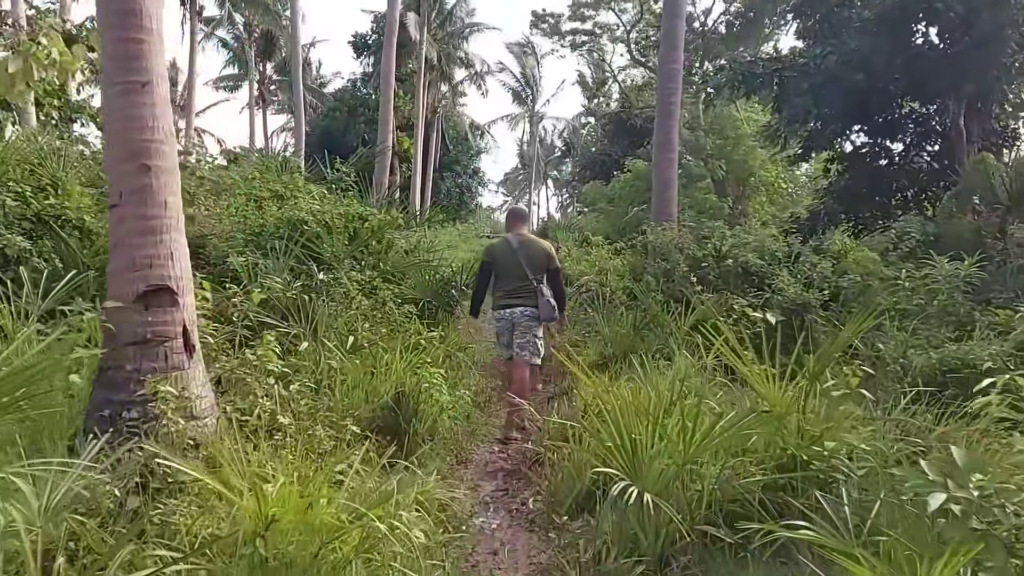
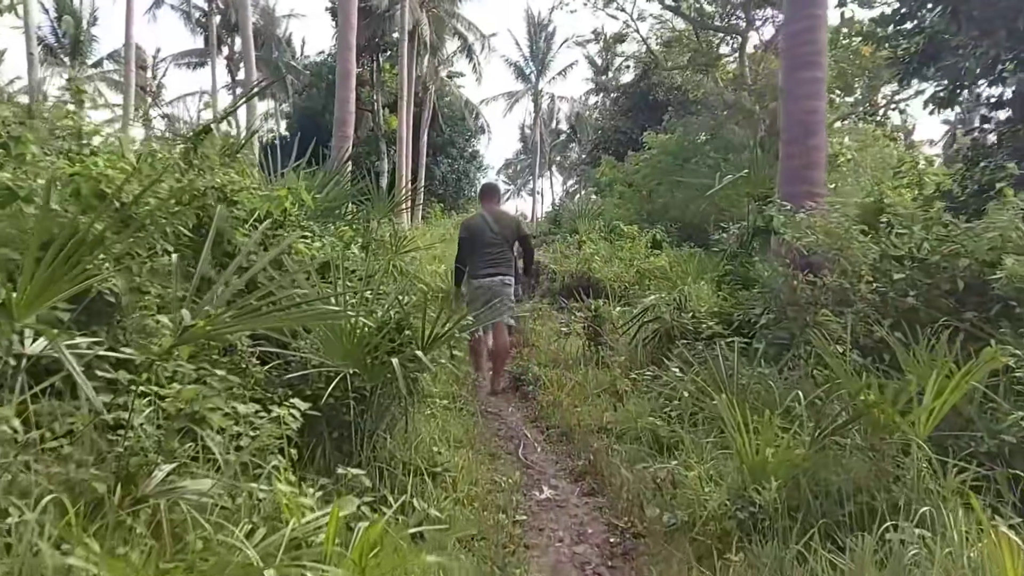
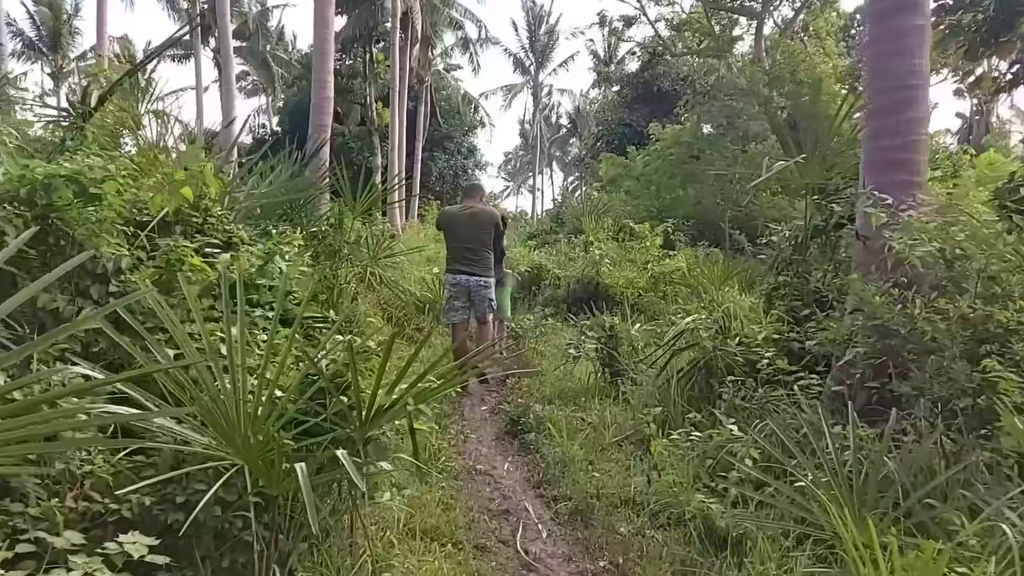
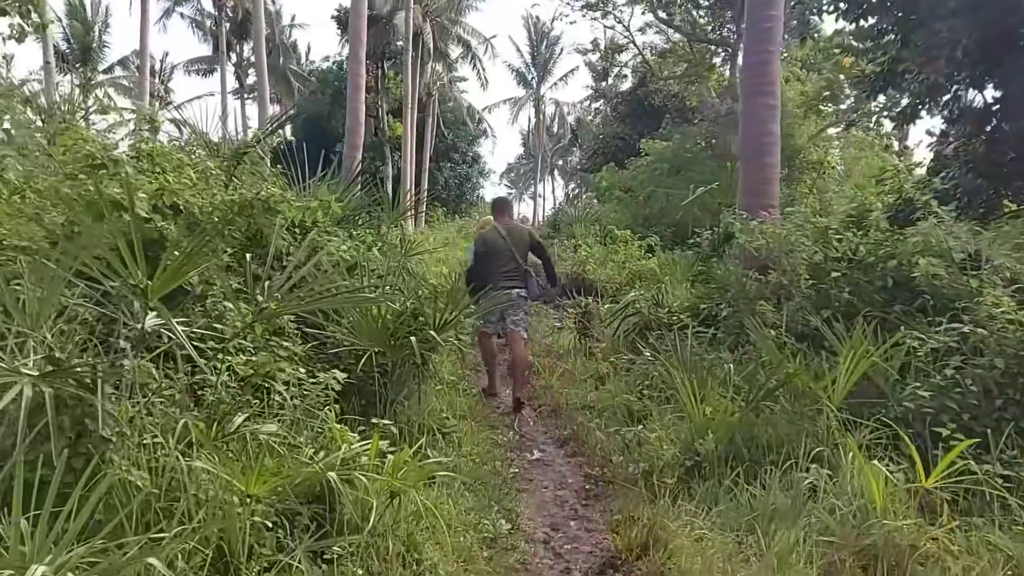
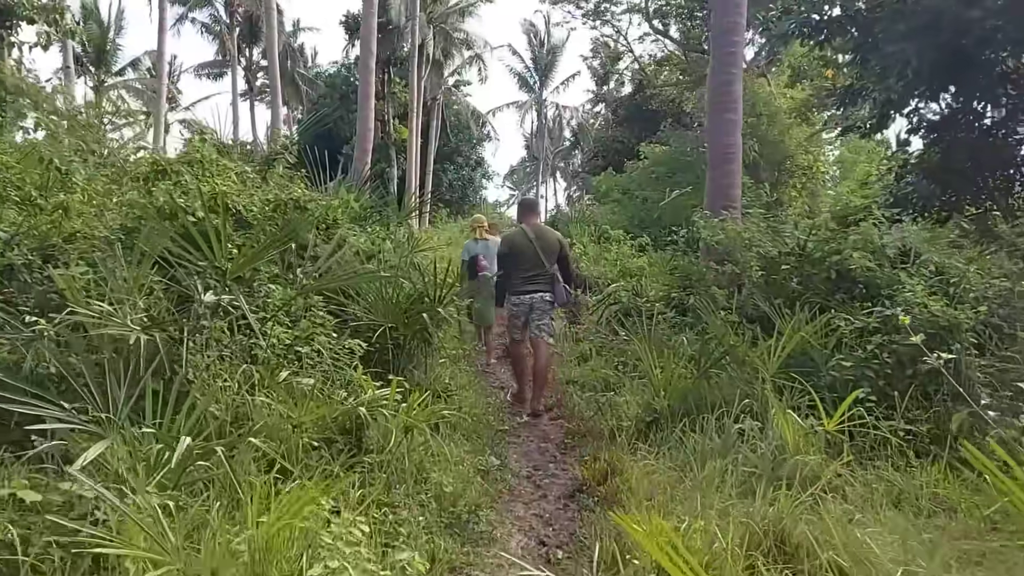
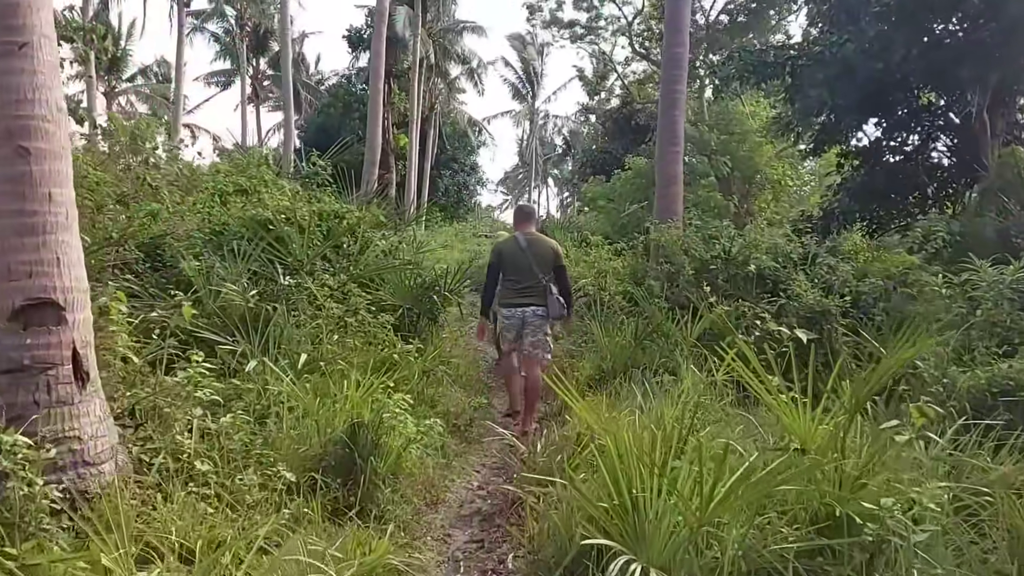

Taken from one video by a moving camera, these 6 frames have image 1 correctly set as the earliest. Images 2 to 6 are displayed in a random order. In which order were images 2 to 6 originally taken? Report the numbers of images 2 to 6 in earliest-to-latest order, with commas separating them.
6, 5, 4, 2, 3
